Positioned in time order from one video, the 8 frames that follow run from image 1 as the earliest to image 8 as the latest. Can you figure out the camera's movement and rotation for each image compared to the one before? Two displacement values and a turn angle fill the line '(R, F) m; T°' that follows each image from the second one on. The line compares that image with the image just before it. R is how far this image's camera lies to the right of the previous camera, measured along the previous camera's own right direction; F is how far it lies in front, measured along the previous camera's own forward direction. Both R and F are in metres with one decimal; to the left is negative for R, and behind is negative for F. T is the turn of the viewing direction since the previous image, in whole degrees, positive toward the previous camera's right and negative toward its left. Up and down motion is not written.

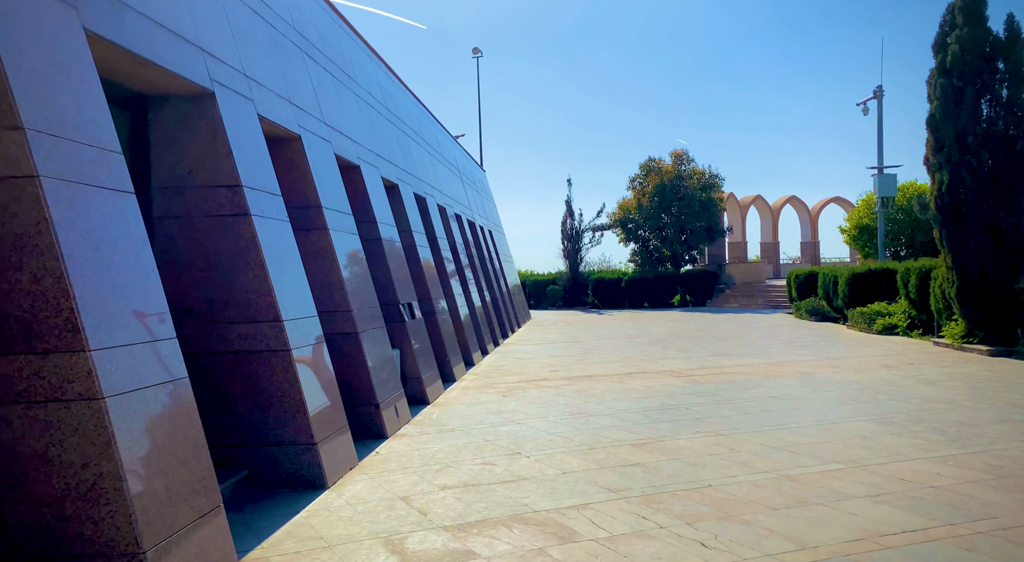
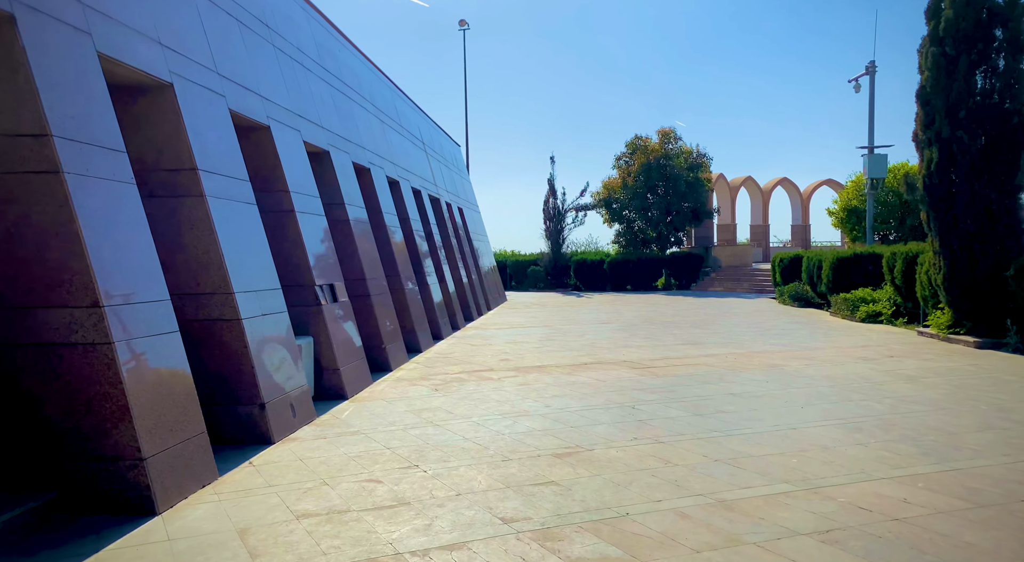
(+0.7, +1.1) m; 0°
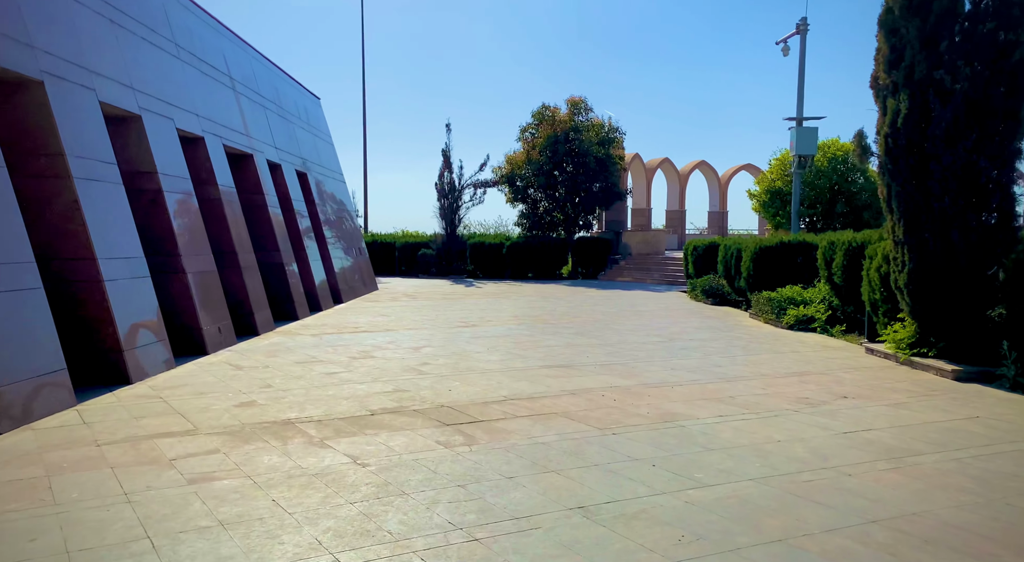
(+1.6, +4.6) m; +6°
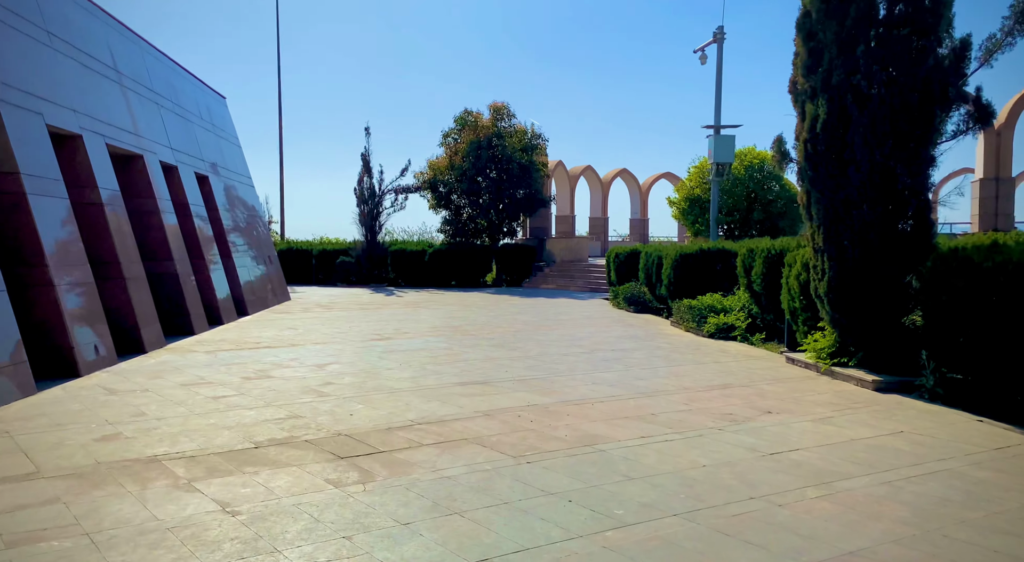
(+0.2, +0.6) m; +5°
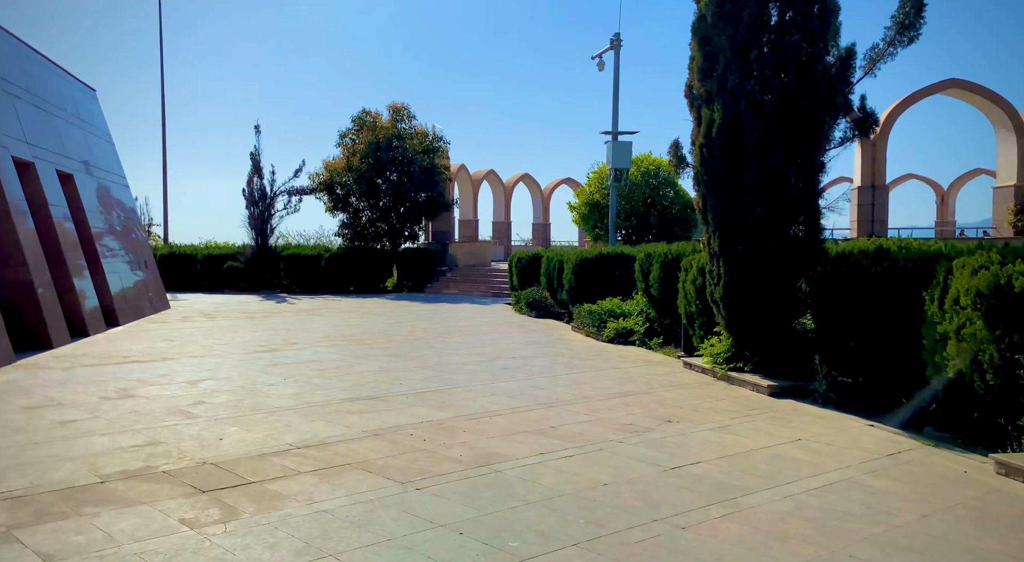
(+0.1, +0.5) m; +7°
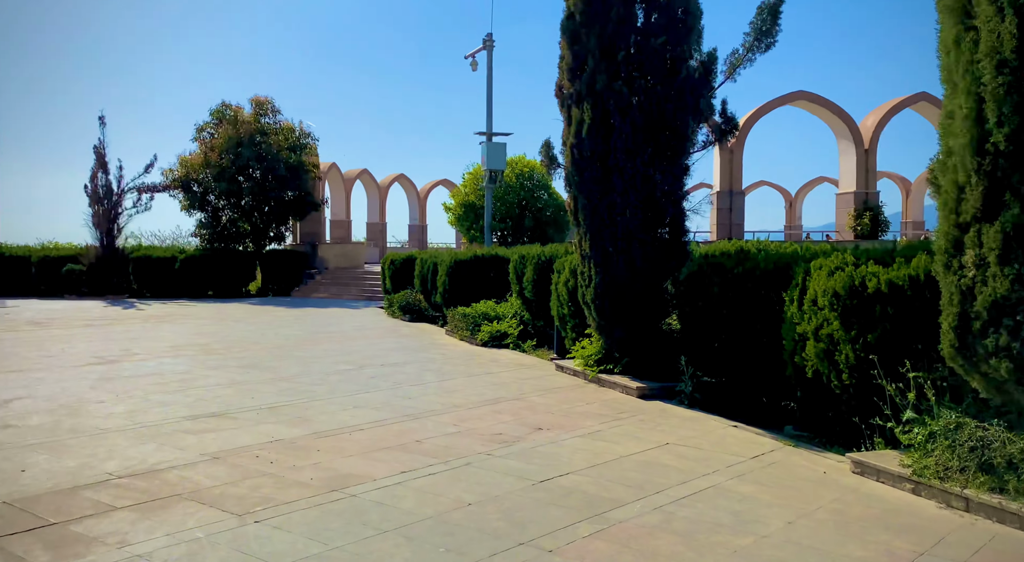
(+0.2, +0.4) m; +9°
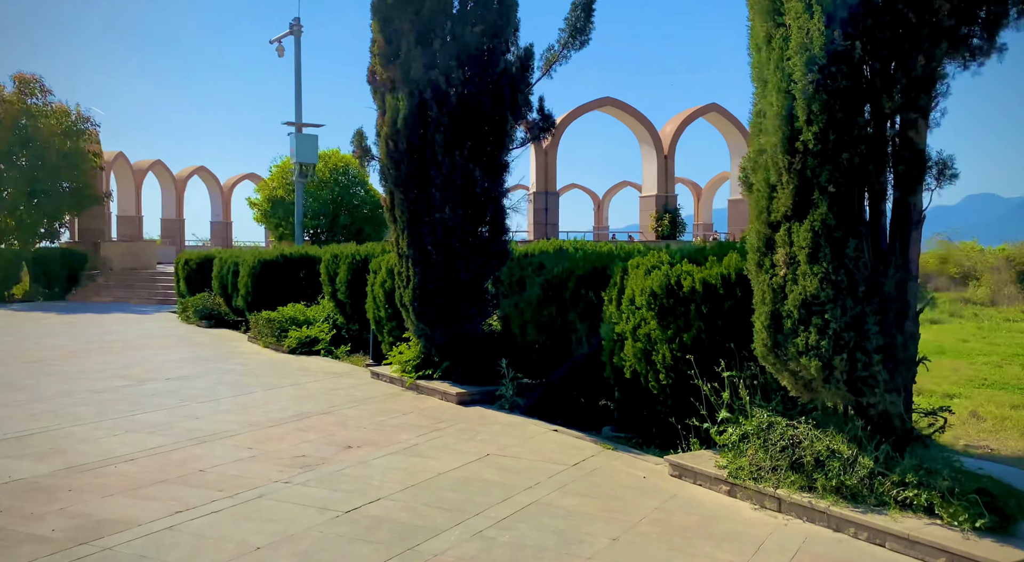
(+0.1, +0.7) m; +13°
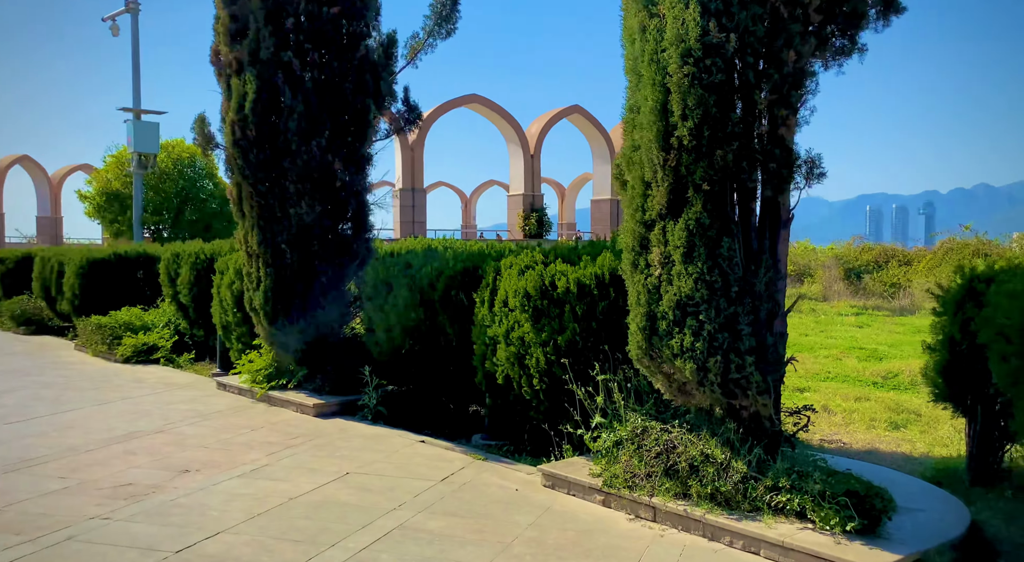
(0.0, +0.5) m; +10°
